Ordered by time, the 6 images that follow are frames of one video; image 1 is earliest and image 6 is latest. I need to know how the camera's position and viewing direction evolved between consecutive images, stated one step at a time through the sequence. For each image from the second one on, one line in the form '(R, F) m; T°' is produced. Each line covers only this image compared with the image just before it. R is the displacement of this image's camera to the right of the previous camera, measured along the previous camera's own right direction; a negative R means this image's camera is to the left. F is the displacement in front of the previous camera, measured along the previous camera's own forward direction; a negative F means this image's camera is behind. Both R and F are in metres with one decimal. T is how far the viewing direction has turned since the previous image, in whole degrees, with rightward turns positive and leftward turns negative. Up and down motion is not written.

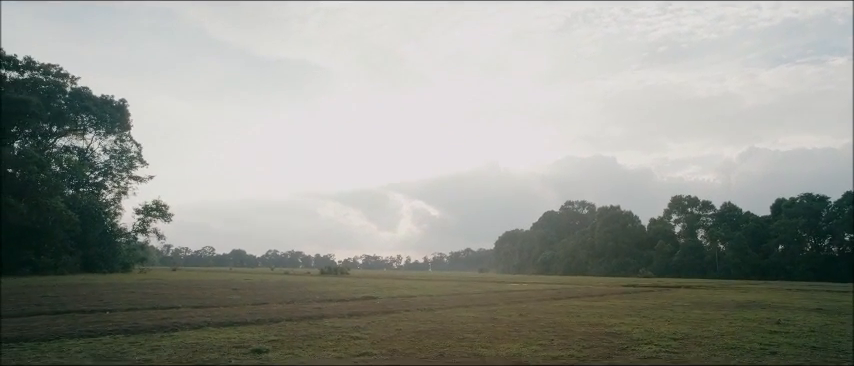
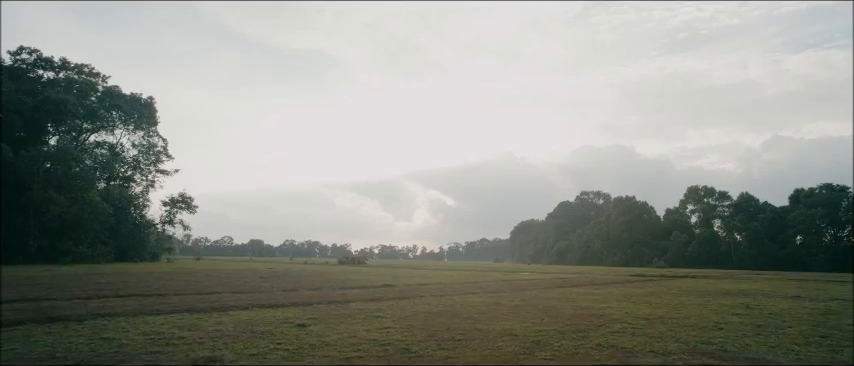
(+0.1, -2.3) m; -2°
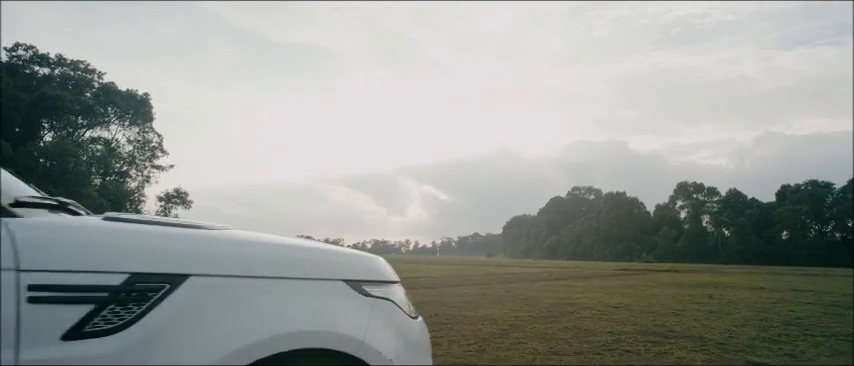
(+0.1, -1.4) m; +1°
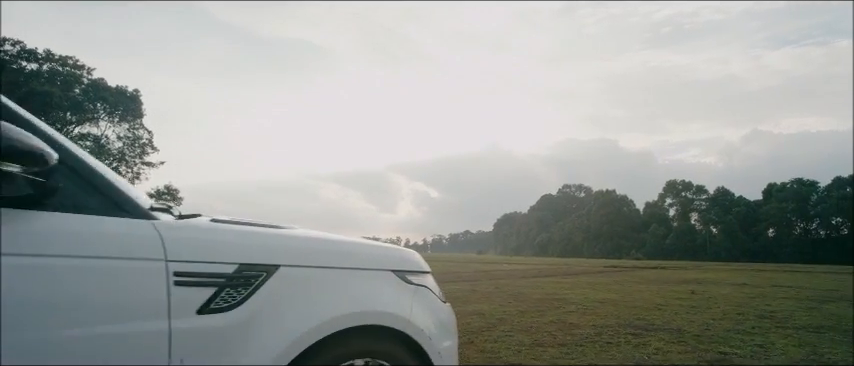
(0.0, -0.4) m; +1°
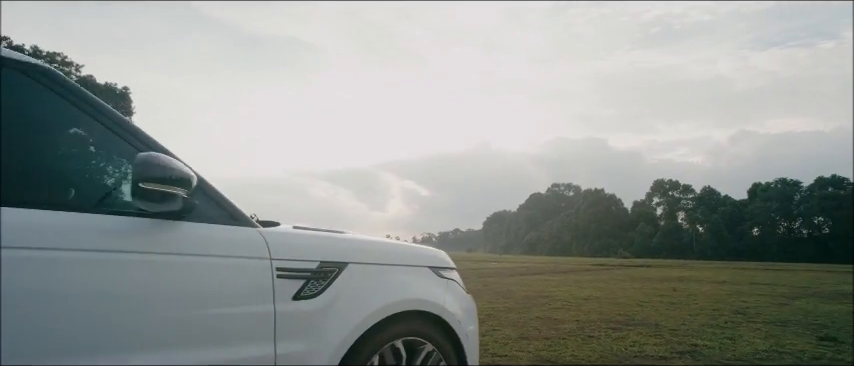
(0.0, -0.5) m; +1°
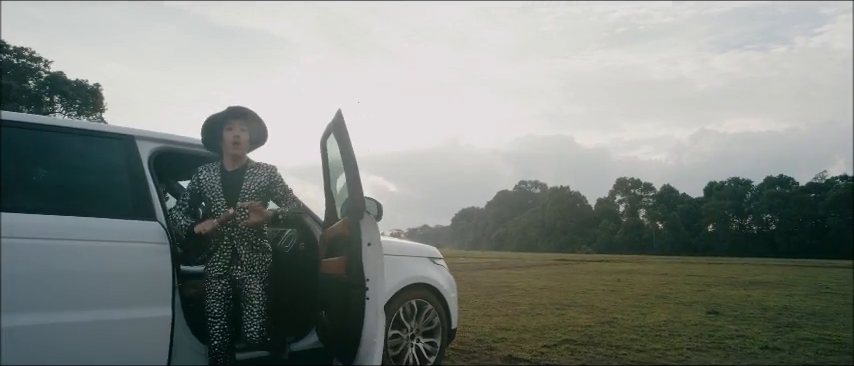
(-0.3, -2.5) m; +3°
